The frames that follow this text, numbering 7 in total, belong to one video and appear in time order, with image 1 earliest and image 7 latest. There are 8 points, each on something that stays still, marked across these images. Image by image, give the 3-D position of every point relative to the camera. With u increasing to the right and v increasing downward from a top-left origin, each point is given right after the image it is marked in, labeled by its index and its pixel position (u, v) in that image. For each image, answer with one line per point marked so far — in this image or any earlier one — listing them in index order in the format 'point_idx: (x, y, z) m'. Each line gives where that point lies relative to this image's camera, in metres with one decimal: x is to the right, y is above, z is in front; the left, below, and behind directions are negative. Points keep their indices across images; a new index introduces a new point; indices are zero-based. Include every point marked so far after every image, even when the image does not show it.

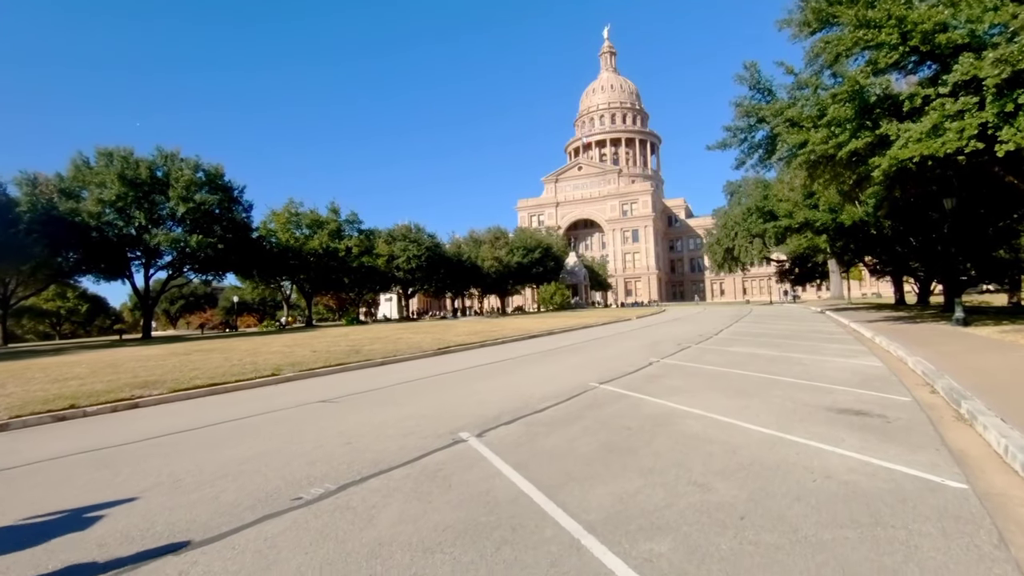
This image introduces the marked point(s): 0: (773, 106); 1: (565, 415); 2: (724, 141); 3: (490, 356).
0: (+8.2, +5.8, +17.8) m
1: (+0.7, -1.8, +8.0) m
2: (+7.3, +5.0, +19.4) m
3: (-0.7, -2.2, +18.4) m
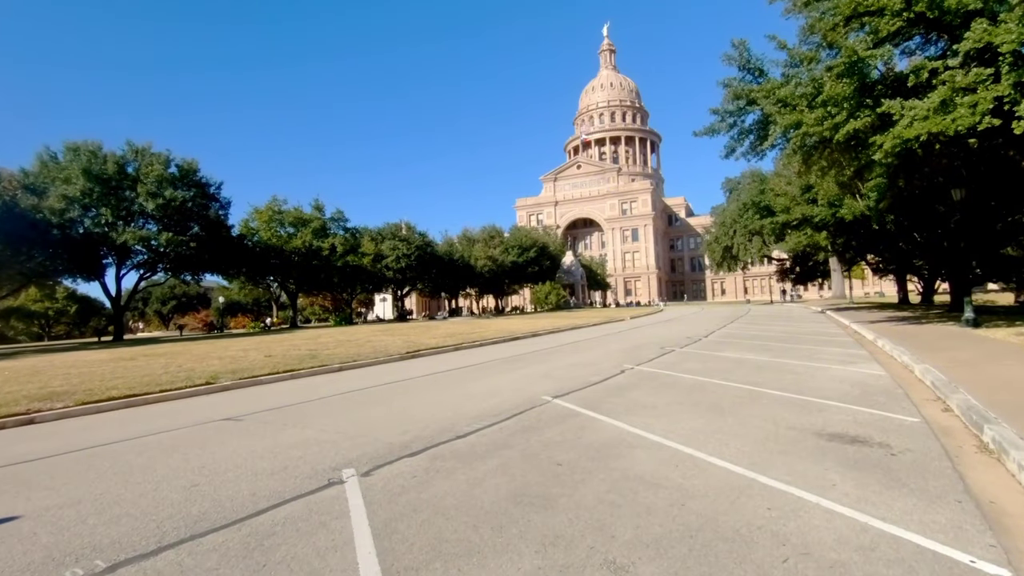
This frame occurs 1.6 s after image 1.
0: (+7.3, +5.8, +16.2) m
1: (-0.3, -1.8, +6.4) m
2: (+6.3, +5.1, +17.8) m
3: (-1.7, -2.2, +16.9) m
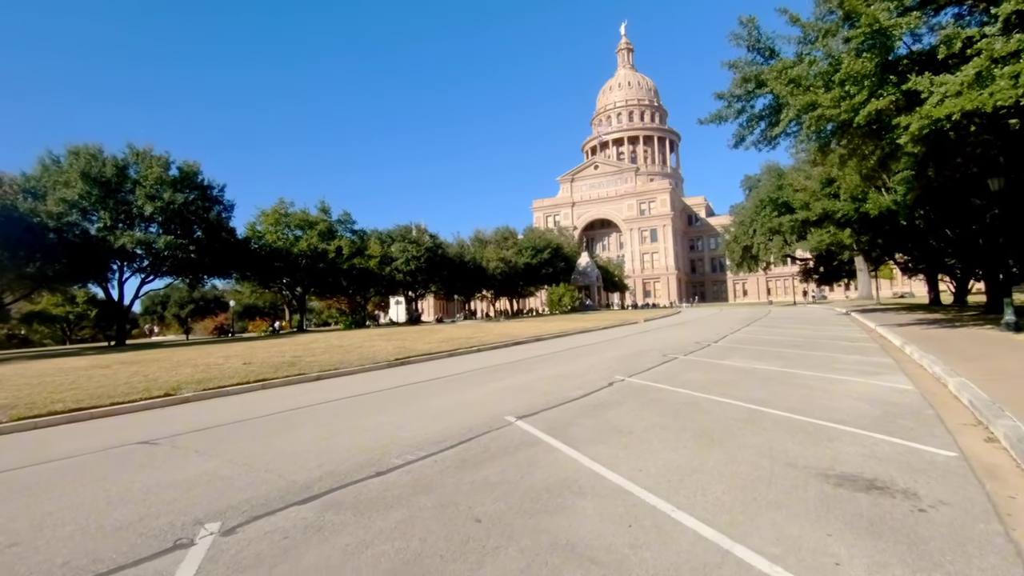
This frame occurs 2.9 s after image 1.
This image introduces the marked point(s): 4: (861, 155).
0: (+6.9, +5.8, +14.7) m
1: (-1.0, -1.8, +5.2) m
2: (+6.0, +5.1, +16.4) m
3: (-2.0, -2.3, +15.7) m
4: (+10.2, +3.9, +16.4) m
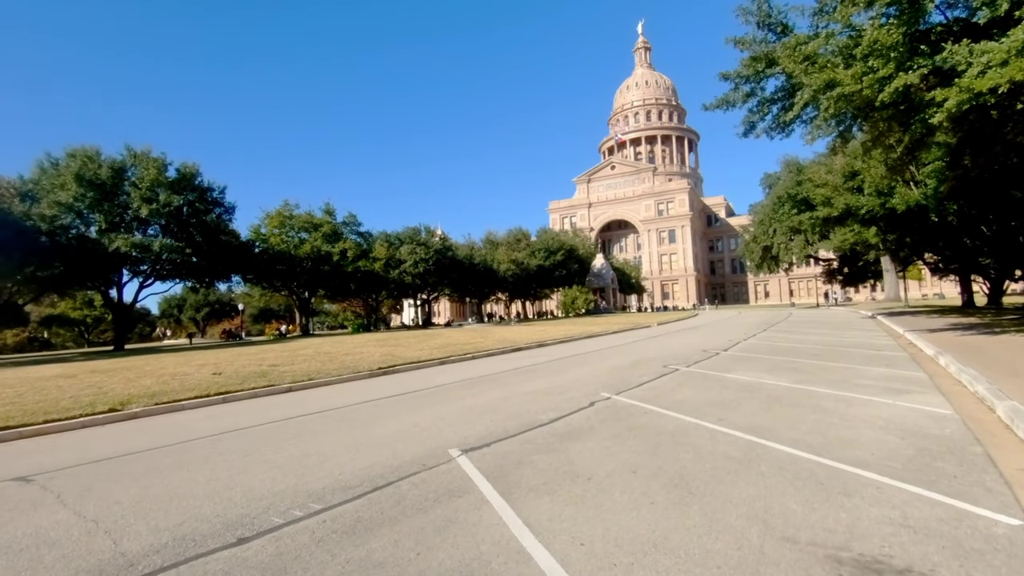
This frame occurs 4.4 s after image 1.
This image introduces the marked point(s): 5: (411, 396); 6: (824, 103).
0: (+6.4, +5.7, +13.2) m
1: (-1.7, -1.9, +3.8) m
2: (+5.6, +5.0, +14.8) m
3: (-2.4, -2.4, +14.3) m
4: (+9.8, +3.9, +14.7) m
5: (-2.1, -2.2, +11.5) m
6: (+6.8, +4.0, +12.3) m
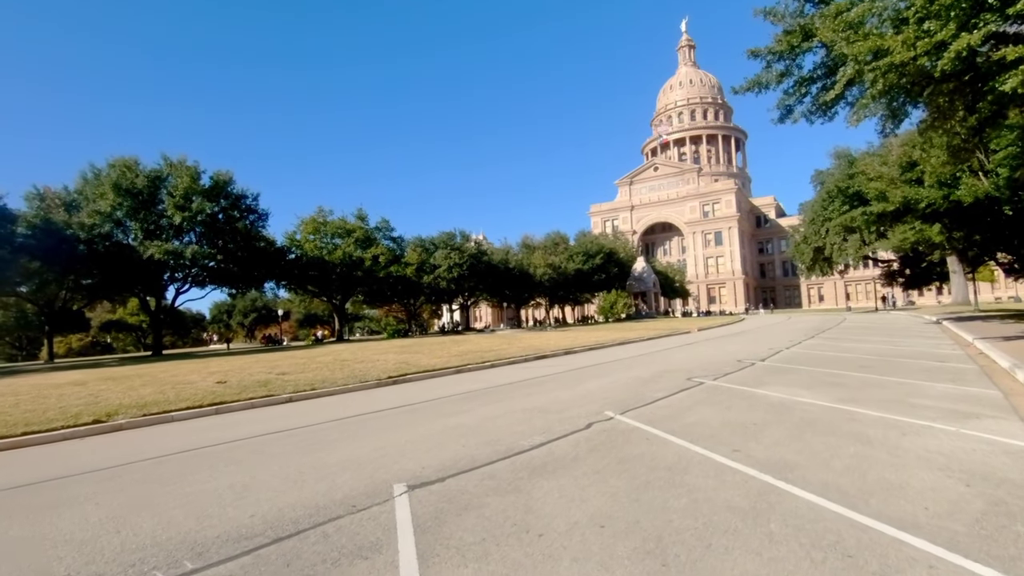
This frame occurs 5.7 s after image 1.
0: (+6.5, +5.7, +11.6) m
1: (-2.3, -1.9, +2.8) m
2: (+5.8, +4.9, +13.3) m
3: (-2.2, -2.5, +13.4) m
4: (+10.0, +3.8, +12.8) m
5: (-2.1, -2.3, +10.6) m
6: (+6.8, +4.0, +10.6) m
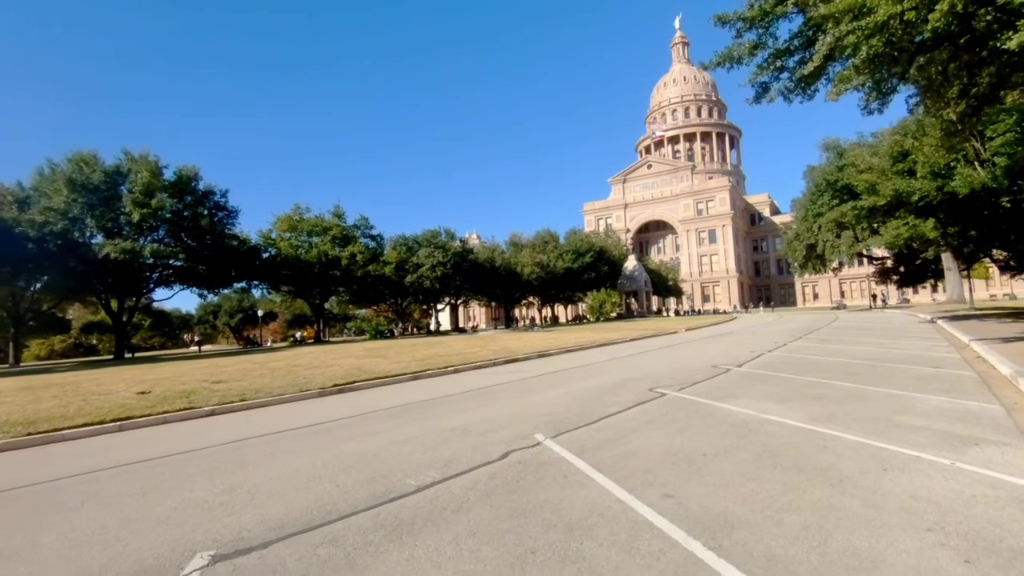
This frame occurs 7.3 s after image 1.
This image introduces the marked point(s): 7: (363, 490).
0: (+5.3, +5.7, +10.2) m
1: (-3.5, -1.9, +1.4) m
2: (+4.6, +4.9, +11.9) m
3: (-3.4, -2.5, +11.9) m
4: (+8.8, +3.9, +11.5) m
5: (-3.2, -2.3, +9.1) m
6: (+5.6, +4.0, +9.2) m
7: (-1.4, -1.9, +5.4) m
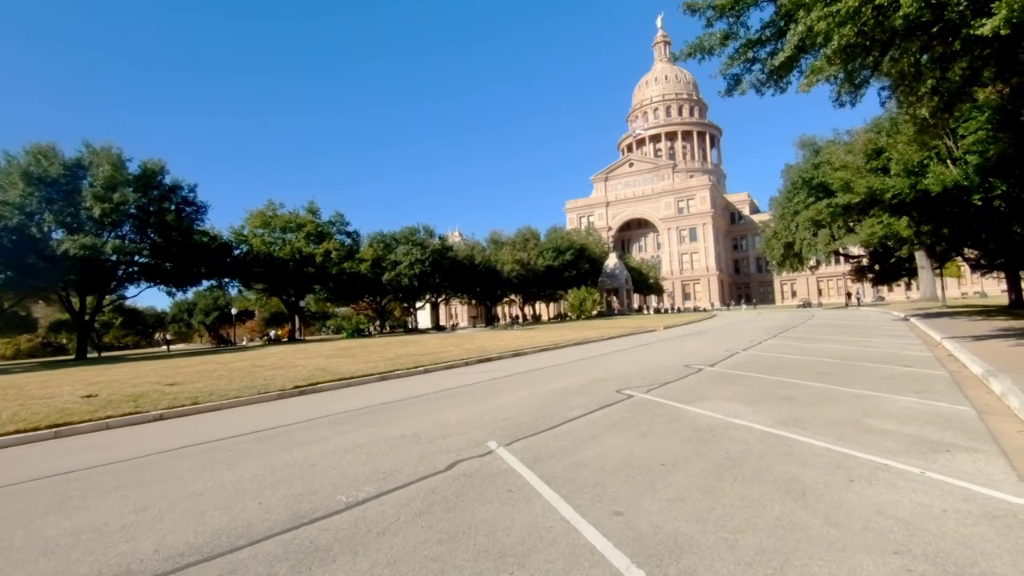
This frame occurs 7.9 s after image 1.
0: (+4.6, +5.8, +9.8) m
1: (-3.9, -1.9, +0.8) m
2: (+3.8, +5.0, +11.5) m
3: (-4.1, -2.4, +11.4) m
4: (+8.1, +3.9, +11.2) m
5: (-3.9, -2.3, +8.6) m
6: (+4.9, +4.1, +8.9) m
7: (-2.0, -1.9, +4.9) m
